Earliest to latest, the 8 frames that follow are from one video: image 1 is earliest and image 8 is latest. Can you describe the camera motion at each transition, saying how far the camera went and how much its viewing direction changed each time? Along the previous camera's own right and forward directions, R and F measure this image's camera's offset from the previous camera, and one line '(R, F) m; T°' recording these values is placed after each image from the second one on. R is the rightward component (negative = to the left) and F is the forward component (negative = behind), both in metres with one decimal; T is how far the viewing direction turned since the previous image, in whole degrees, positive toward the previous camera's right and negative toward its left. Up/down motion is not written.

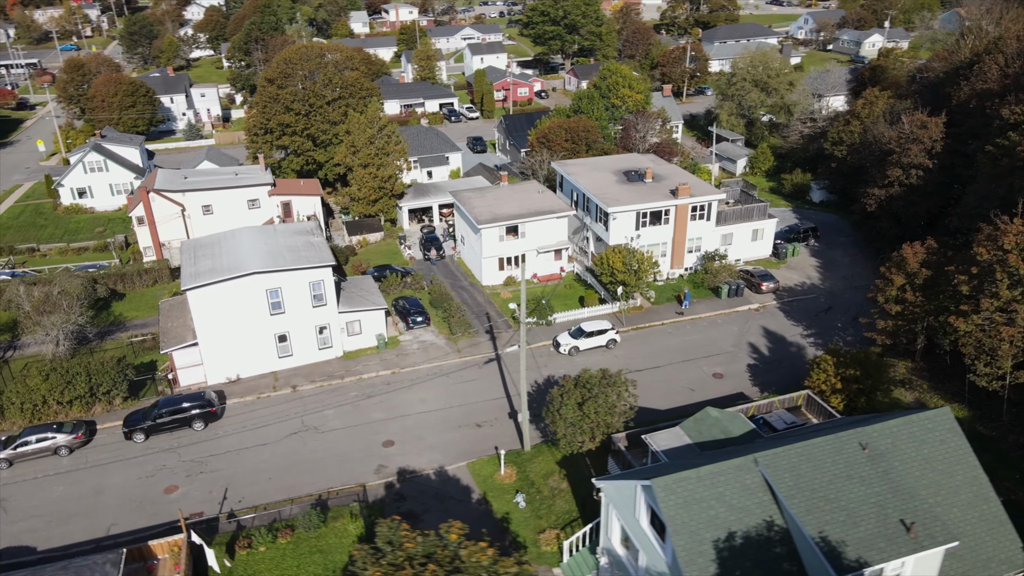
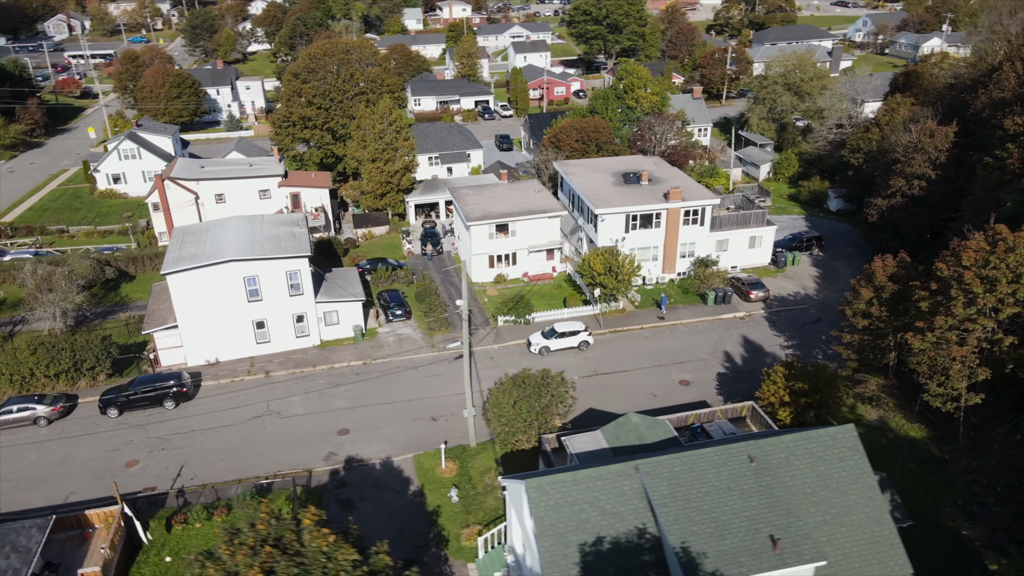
(+3.6, 0.0) m; -5°
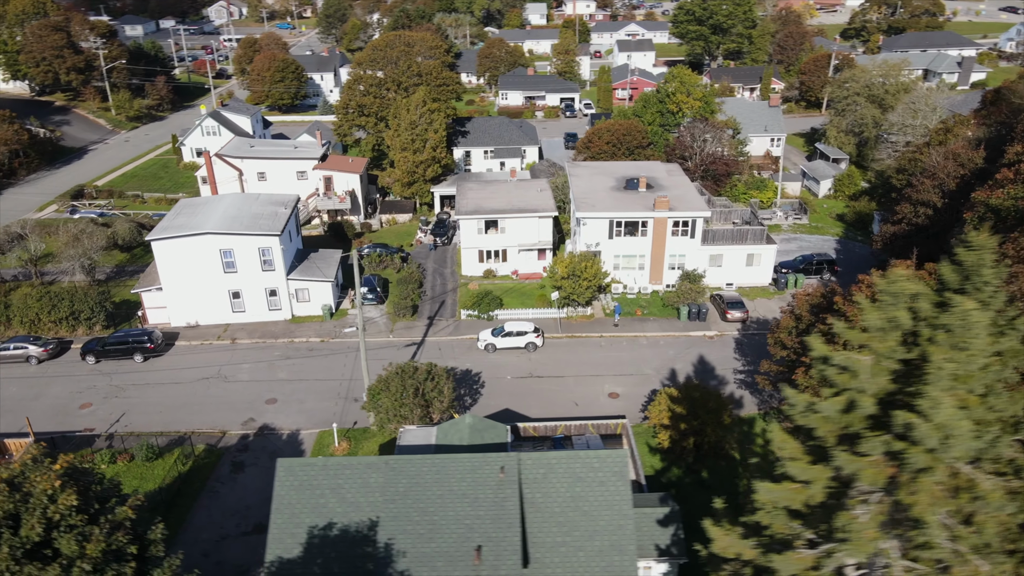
(+7.7, +0.4) m; -10°
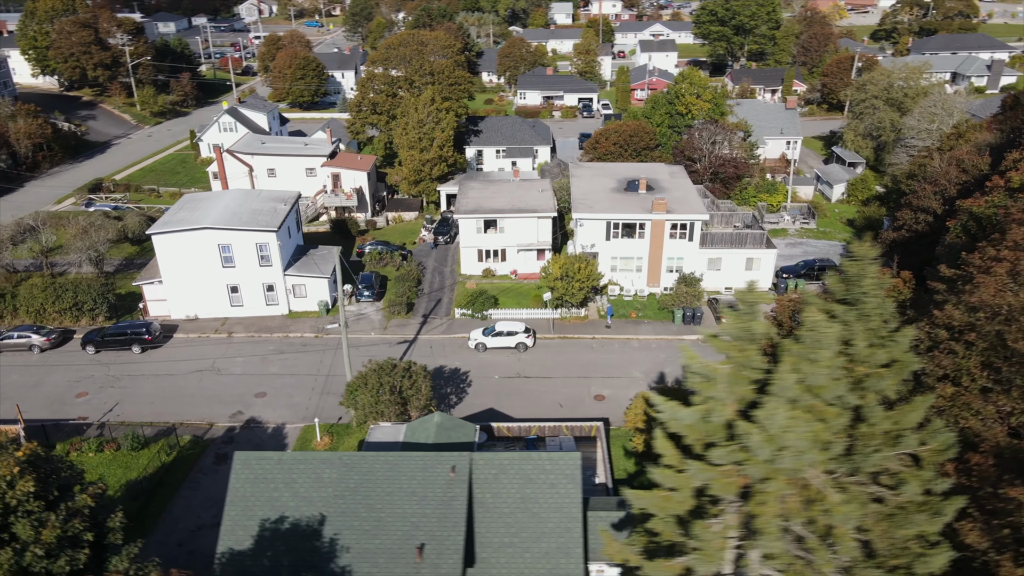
(+1.5, 0.0) m; -2°
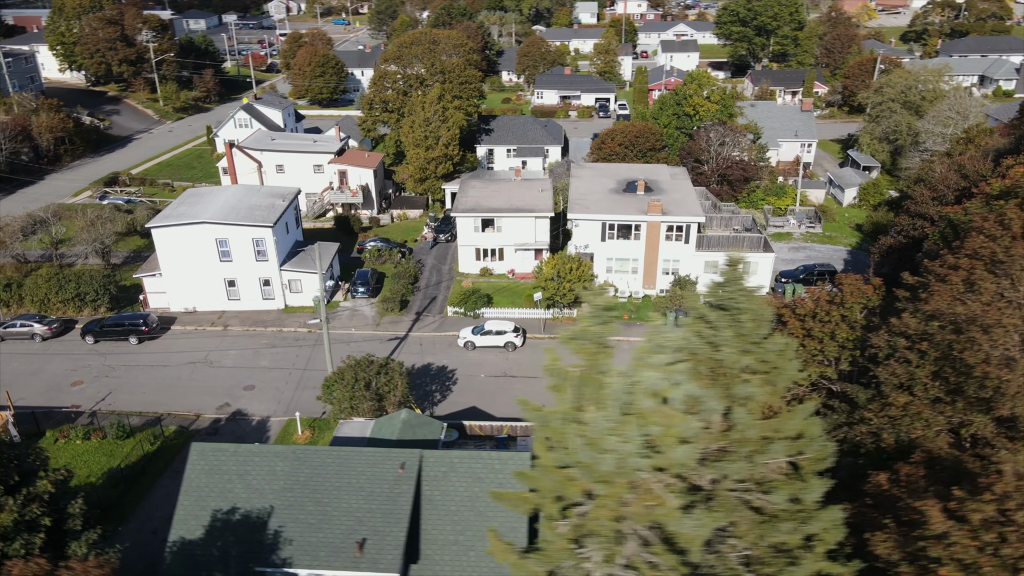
(+1.6, 0.0) m; -2°
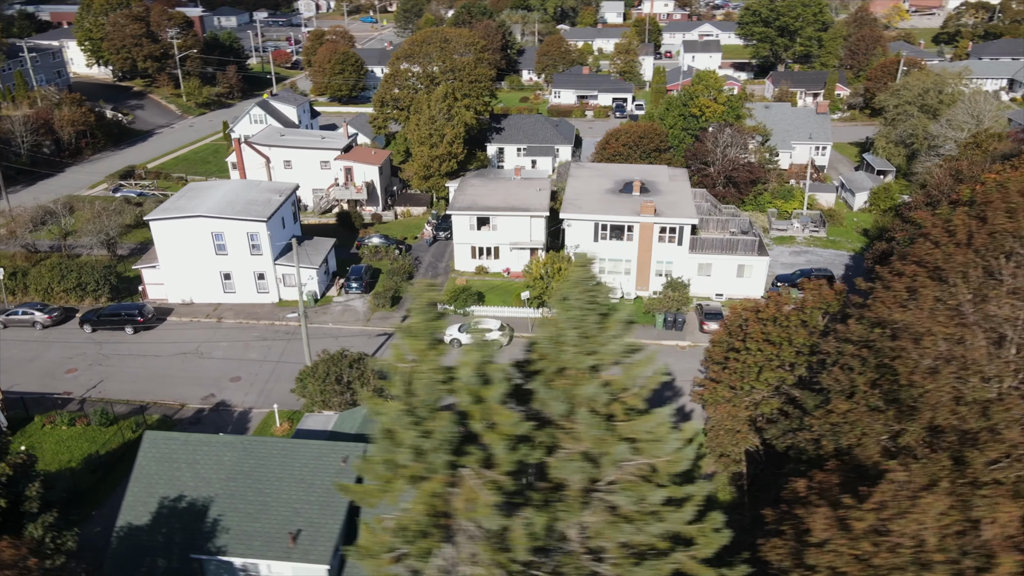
(+1.8, 0.0) m; -2°
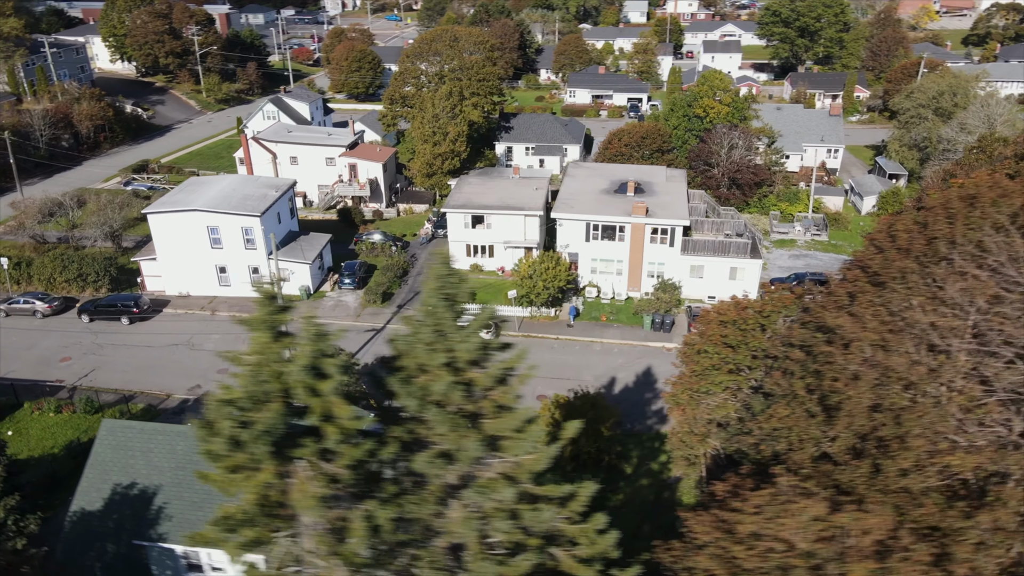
(+1.7, 0.0) m; -2°
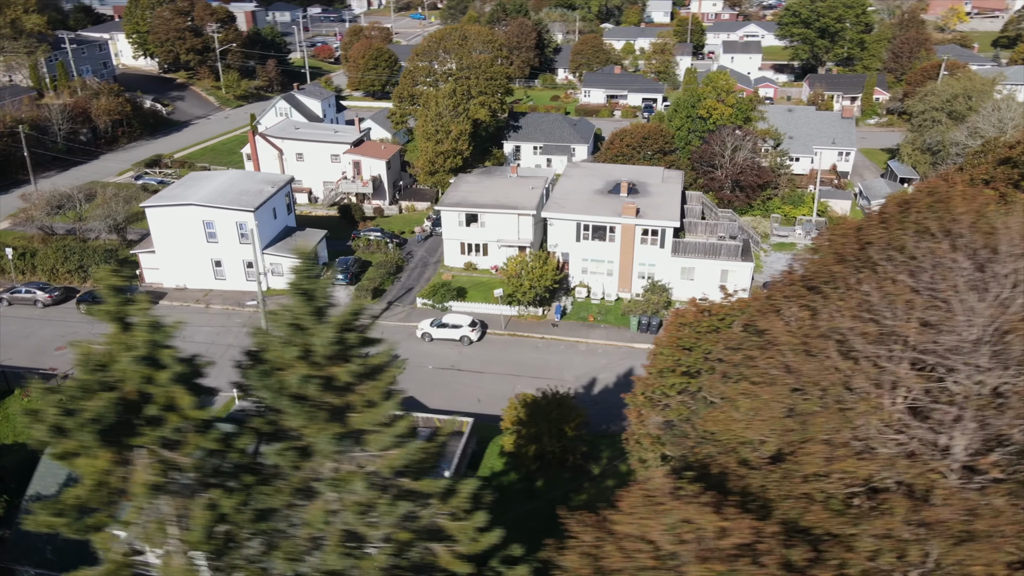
(+1.7, 0.0) m; -2°
